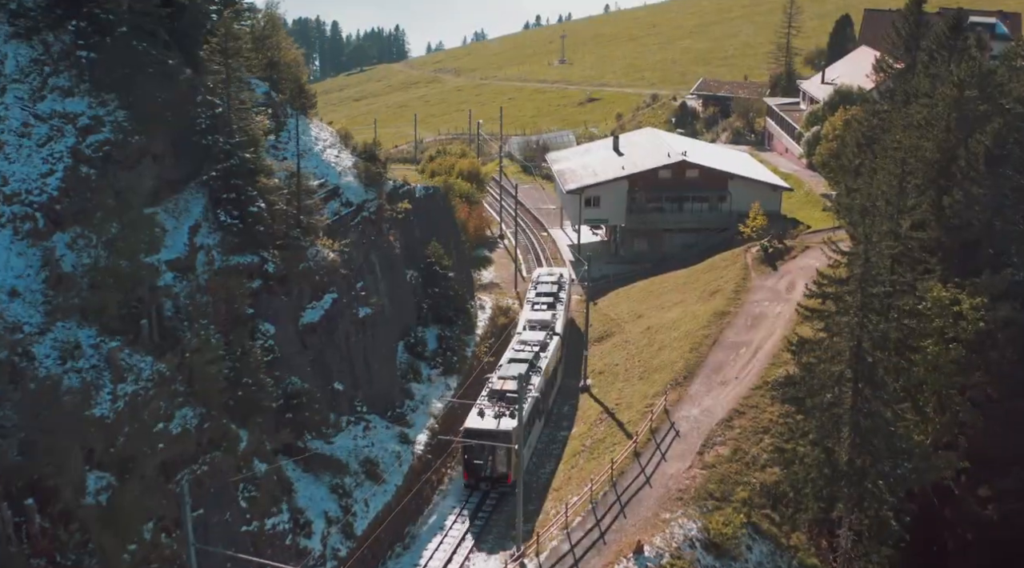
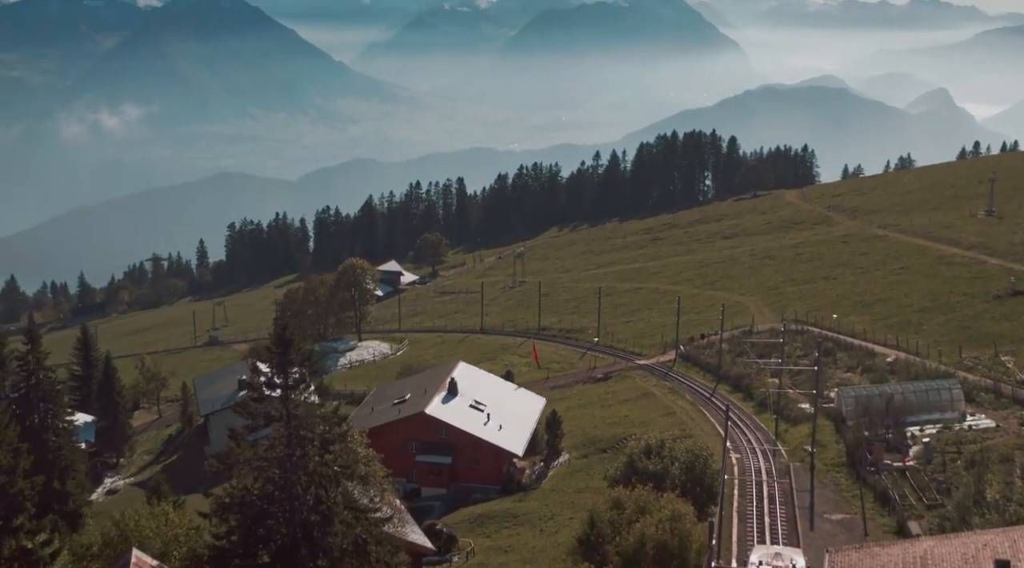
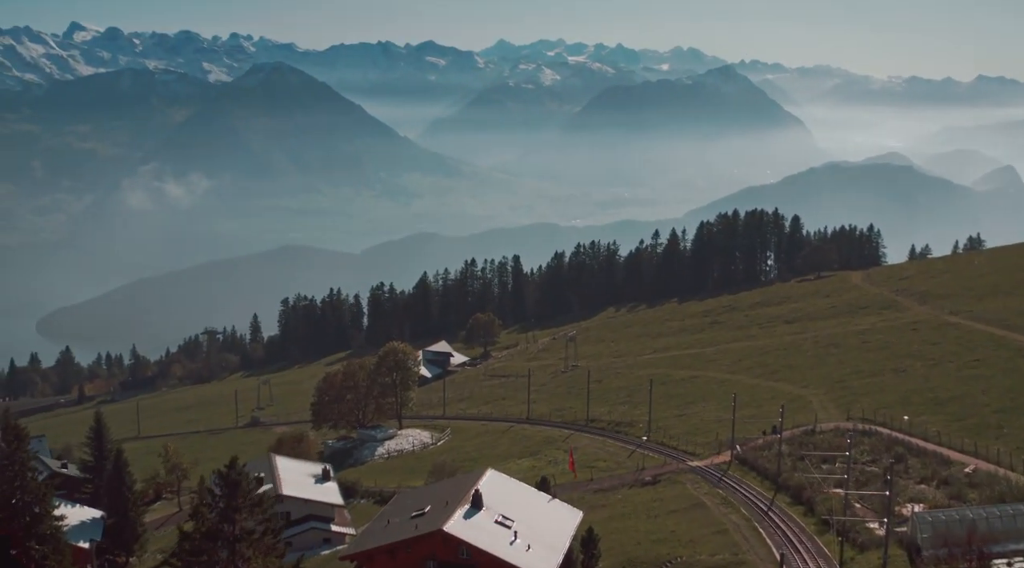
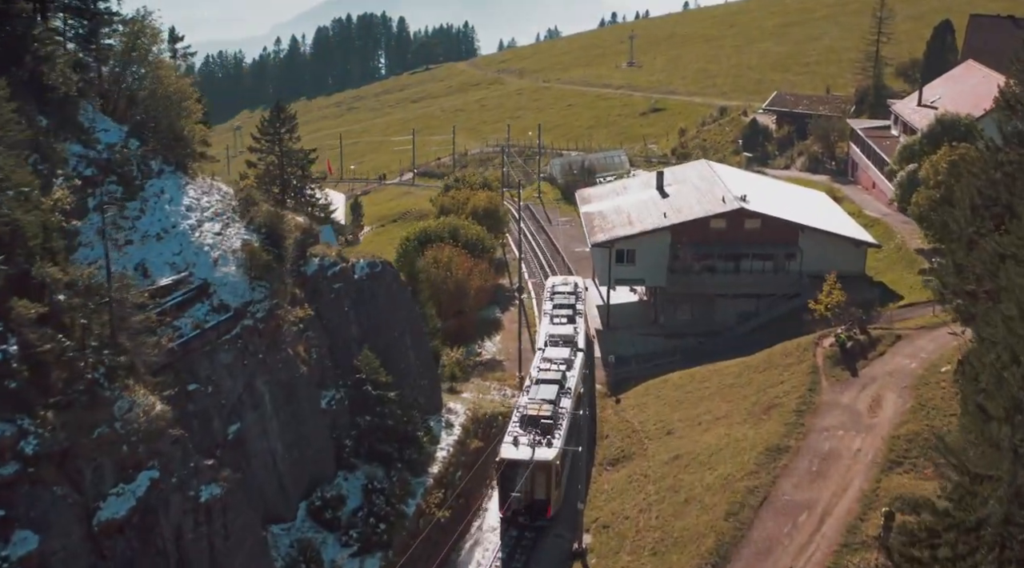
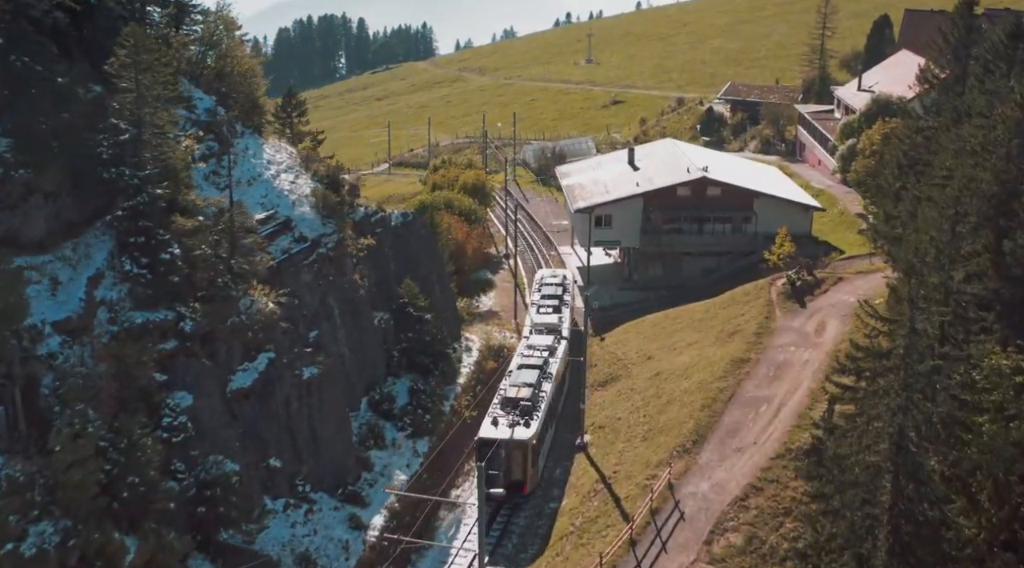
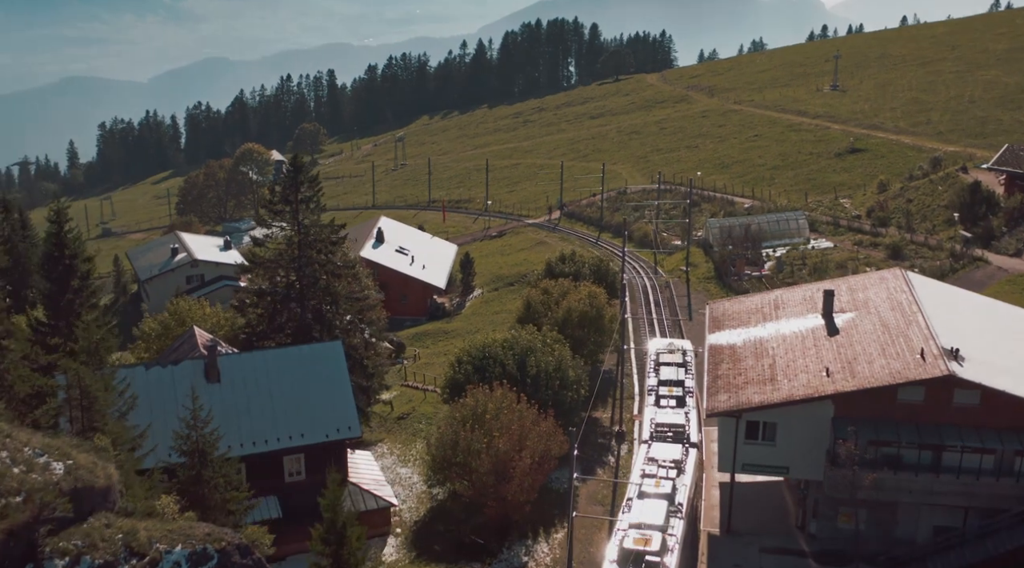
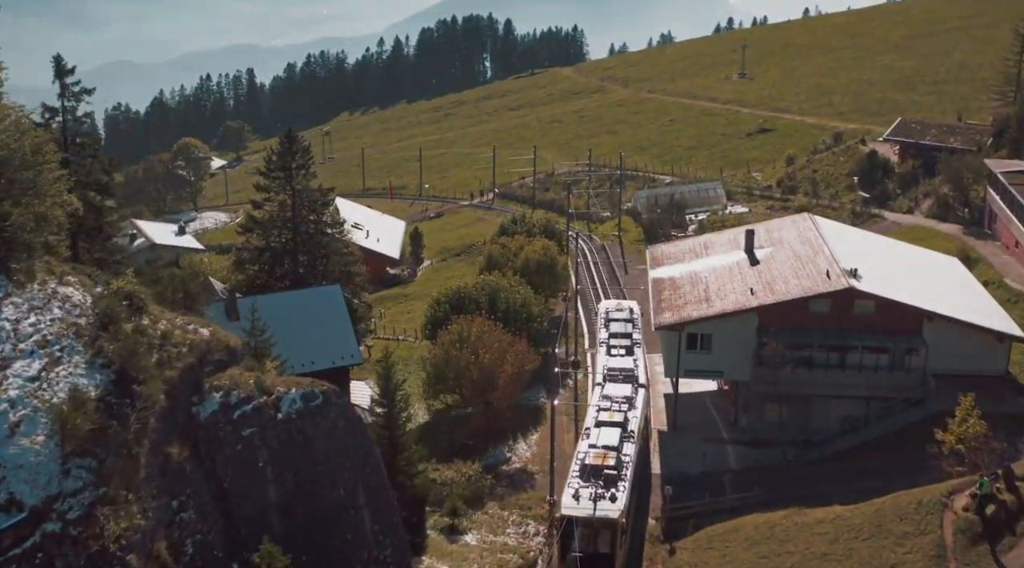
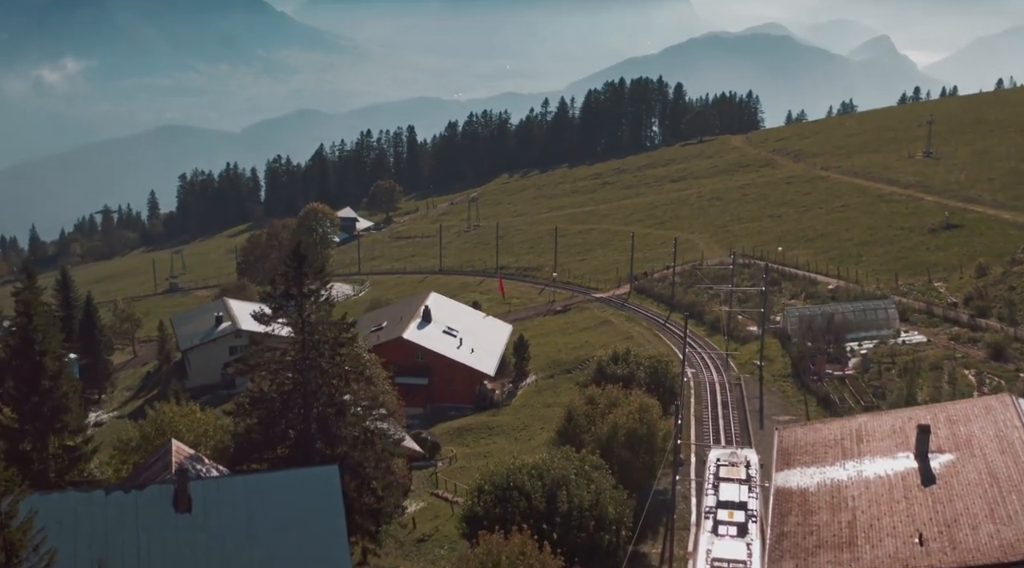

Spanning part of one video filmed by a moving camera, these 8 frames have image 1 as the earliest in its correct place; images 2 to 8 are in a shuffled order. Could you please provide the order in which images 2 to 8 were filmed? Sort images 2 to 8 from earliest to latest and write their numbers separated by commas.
5, 4, 7, 6, 8, 2, 3
